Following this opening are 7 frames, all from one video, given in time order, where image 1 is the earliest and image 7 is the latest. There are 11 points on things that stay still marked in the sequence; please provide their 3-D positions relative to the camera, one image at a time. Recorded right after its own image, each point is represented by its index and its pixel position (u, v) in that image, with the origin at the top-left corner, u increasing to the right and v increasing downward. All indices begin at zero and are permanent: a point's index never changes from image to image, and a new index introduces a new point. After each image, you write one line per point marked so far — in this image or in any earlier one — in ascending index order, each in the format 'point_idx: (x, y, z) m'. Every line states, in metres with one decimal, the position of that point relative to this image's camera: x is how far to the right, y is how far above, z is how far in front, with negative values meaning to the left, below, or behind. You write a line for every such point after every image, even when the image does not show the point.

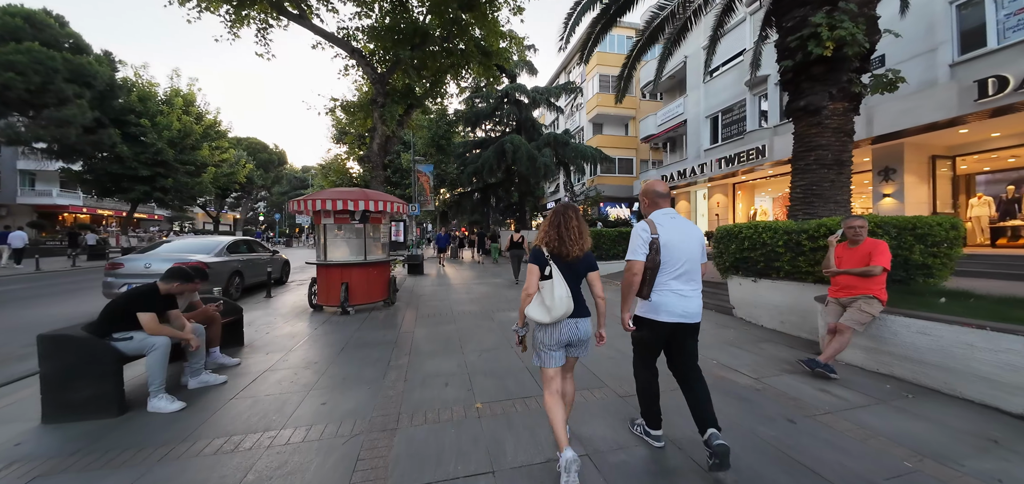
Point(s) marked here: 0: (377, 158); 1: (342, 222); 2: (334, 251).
0: (-4.5, +2.8, +10.5) m
1: (-3.5, +0.4, +6.6) m
2: (-3.7, -0.2, +6.7) m
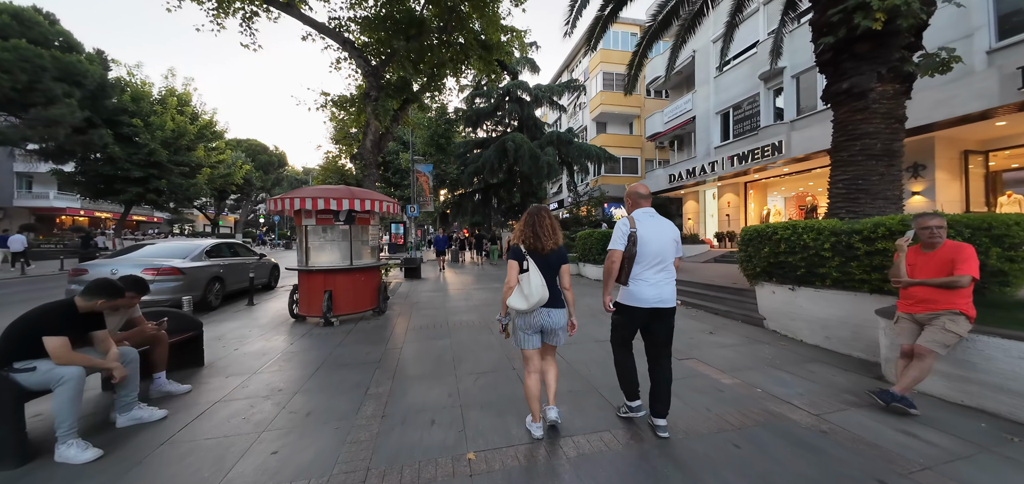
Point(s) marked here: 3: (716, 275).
0: (-4.4, +2.7, +9.9) m
1: (-3.5, +0.3, +5.9) m
2: (-3.7, -0.2, +6.0) m
3: (+5.3, -0.9, +8.4) m
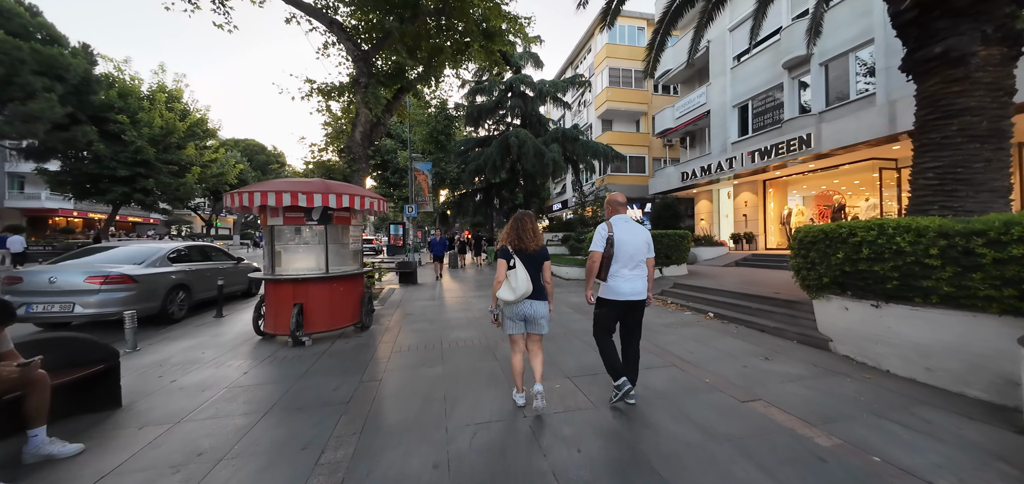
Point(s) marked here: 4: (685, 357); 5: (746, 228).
0: (-4.3, +2.6, +8.9) m
1: (-3.4, +0.3, +5.0) m
2: (-3.6, -0.3, +5.0) m
3: (+5.5, -1.0, +7.4) m
4: (+2.3, -1.5, +4.2) m
5: (+11.8, +0.7, +16.0) m
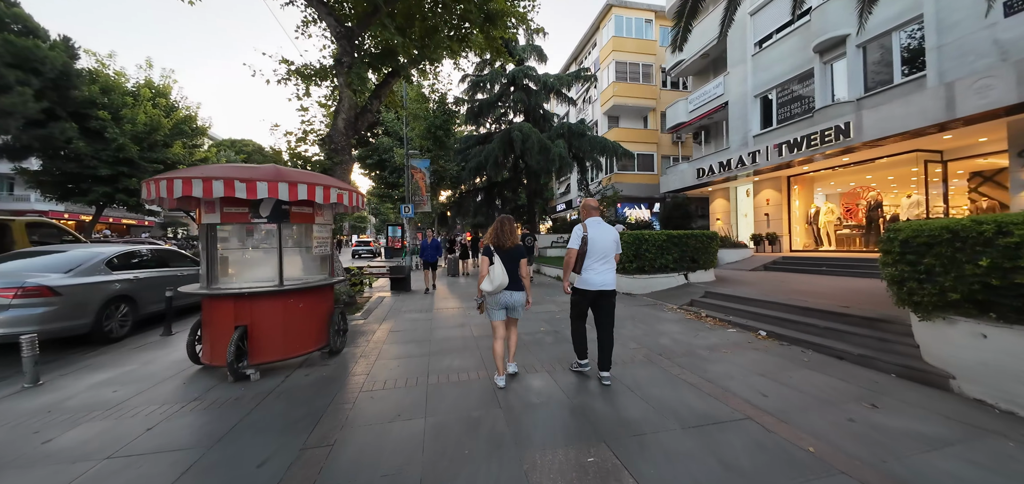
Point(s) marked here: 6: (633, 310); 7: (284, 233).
0: (-4.2, +2.6, +7.9) m
1: (-3.3, +0.3, +3.9) m
2: (-3.5, -0.3, +3.9) m
3: (+5.6, -1.0, +6.3) m
4: (+2.4, -1.5, +3.1) m
5: (+11.9, +0.6, +14.9) m
6: (+2.6, -1.5, +6.9) m
7: (-2.9, +0.1, +4.1) m
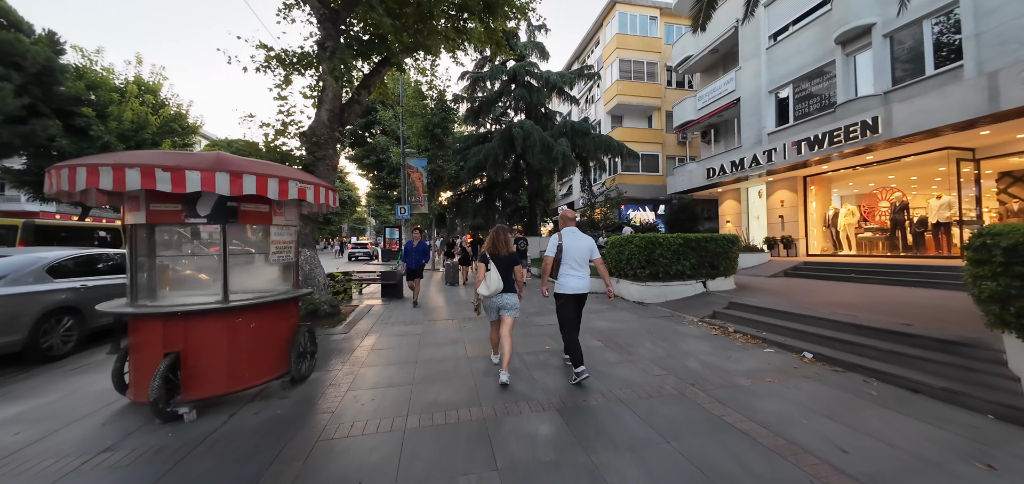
0: (-4.2, +2.5, +7.1) m
1: (-3.3, +0.2, +3.1) m
2: (-3.5, -0.4, +3.2) m
3: (+5.6, -1.1, +5.5) m
4: (+2.4, -1.6, +2.3) m
5: (+12.0, +0.5, +14.1) m
6: (+2.6, -1.5, +6.2) m
7: (-2.9, +0.1, +3.3) m
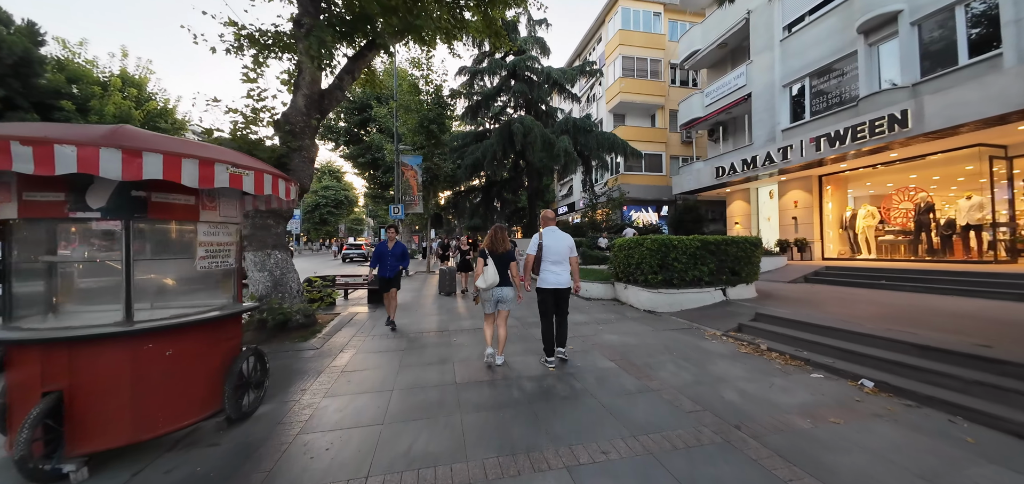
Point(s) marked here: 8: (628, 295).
0: (-4.2, +2.5, +6.4) m
1: (-3.3, +0.2, +2.4) m
2: (-3.5, -0.4, +2.4) m
3: (+5.5, -1.1, +4.8) m
4: (+2.3, -1.6, +1.6) m
5: (+11.9, +0.4, +13.4) m
6: (+2.6, -1.6, +5.4) m
7: (-2.9, +0.1, +2.6) m
8: (+2.7, -1.2, +7.5) m
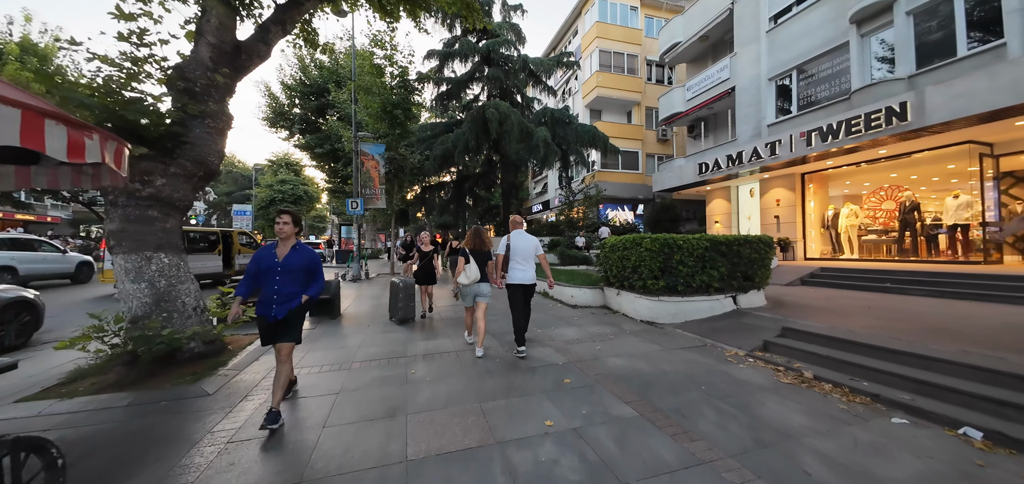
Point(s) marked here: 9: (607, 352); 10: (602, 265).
0: (-4.6, +2.5, +4.8) m
1: (-3.3, +0.2, +0.8) m
2: (-3.5, -0.4, +0.9) m
3: (+5.3, -1.1, +4.0) m
4: (+2.4, -1.6, +0.6) m
5: (+10.9, +0.4, +13.1) m
6: (+2.3, -1.6, +4.4) m
7: (-3.0, +0.1, +1.1) m
8: (+2.2, -1.2, +6.5) m
9: (+1.4, -1.6, +4.6) m
10: (+2.1, -0.5, +7.4) m
